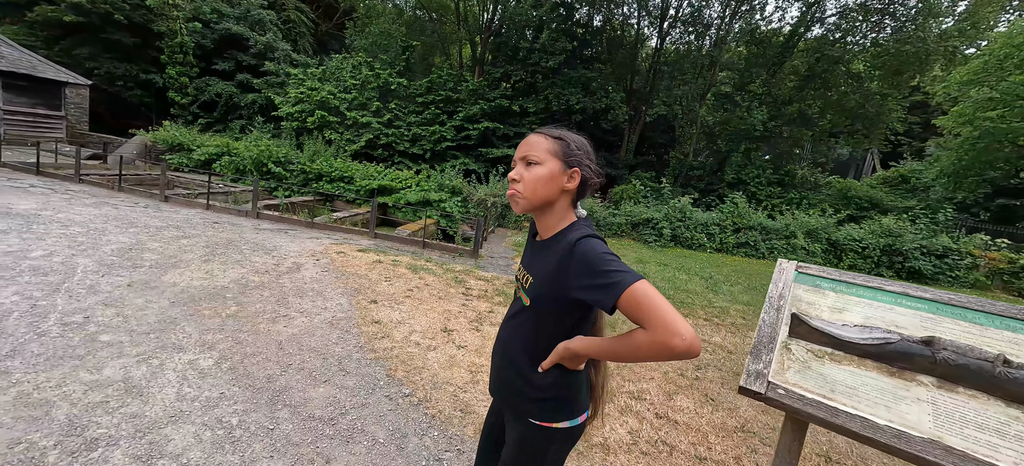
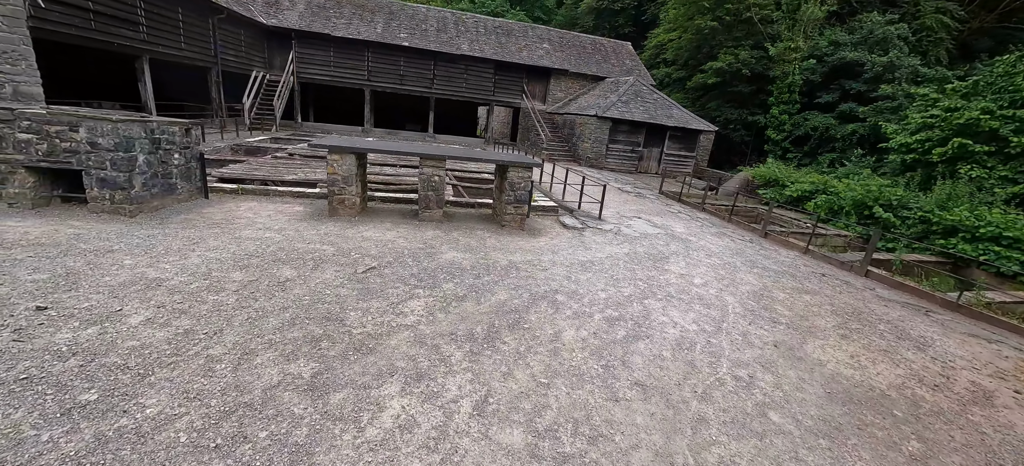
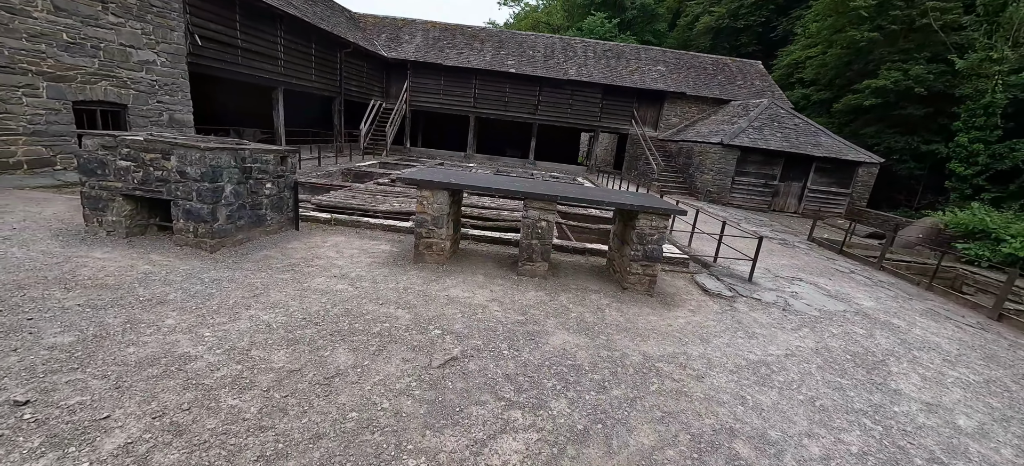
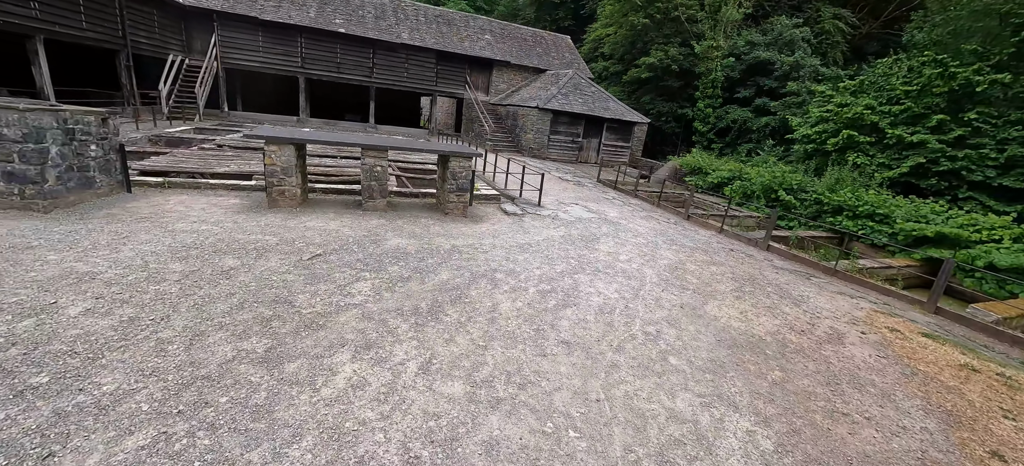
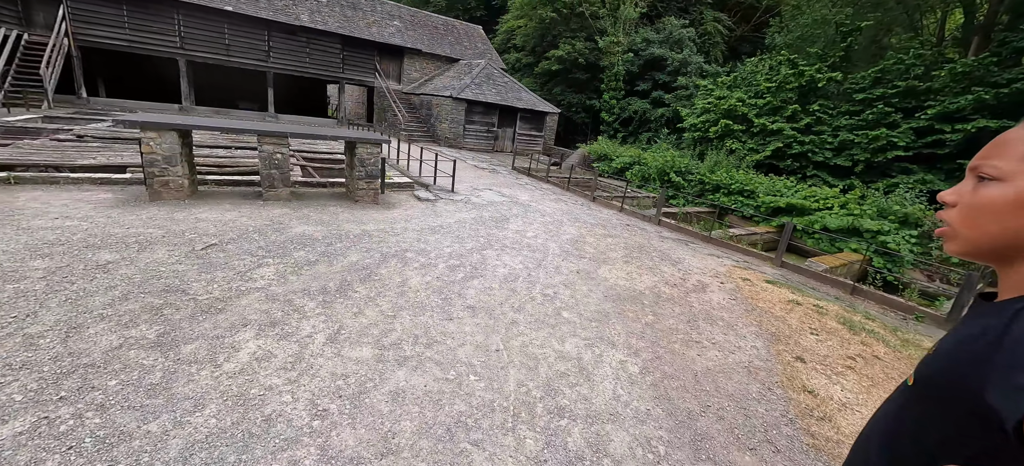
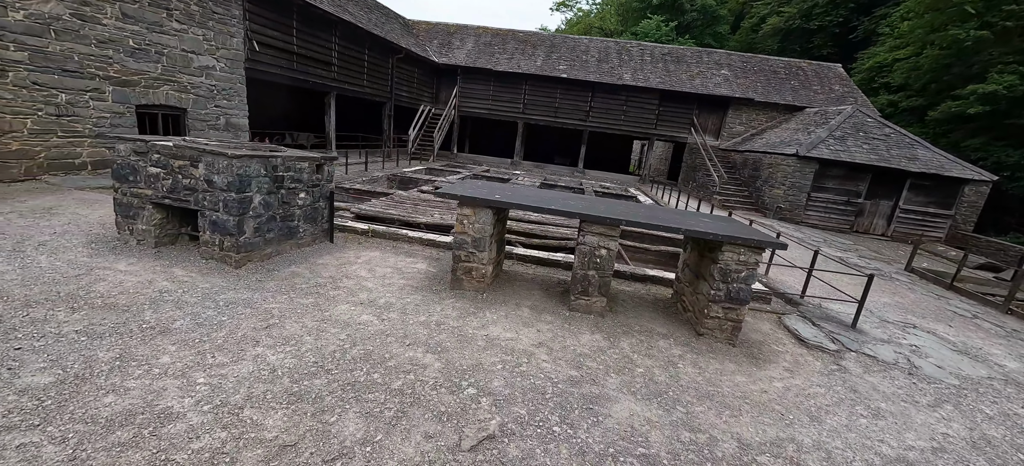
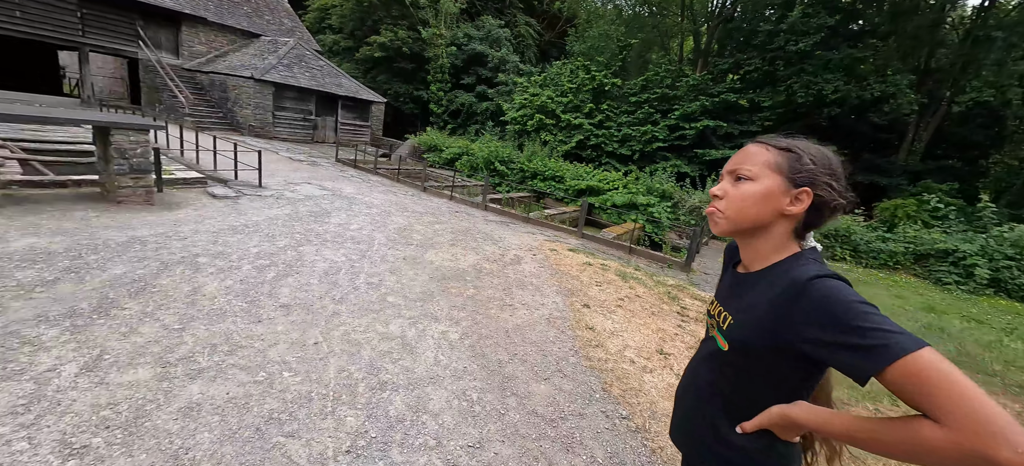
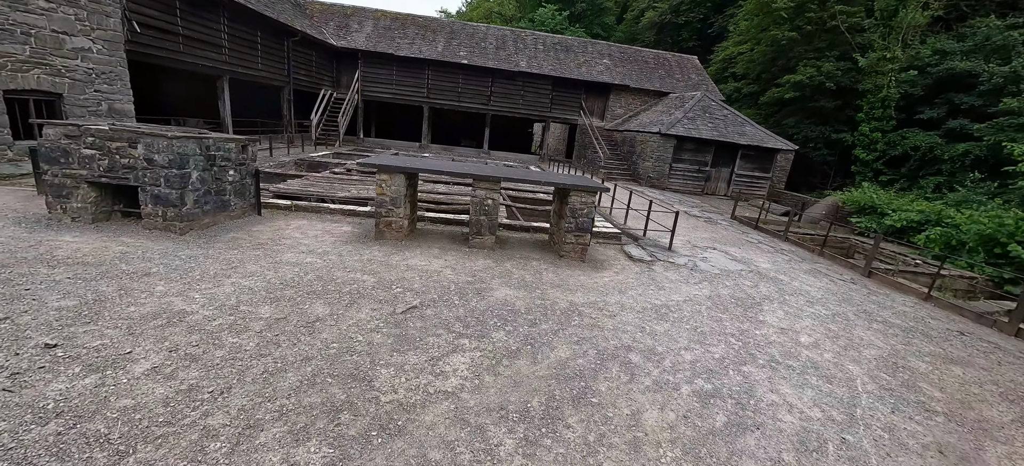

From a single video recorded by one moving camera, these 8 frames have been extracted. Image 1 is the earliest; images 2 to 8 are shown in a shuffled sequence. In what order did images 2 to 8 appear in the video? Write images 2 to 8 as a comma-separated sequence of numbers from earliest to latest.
7, 5, 4, 2, 8, 3, 6
